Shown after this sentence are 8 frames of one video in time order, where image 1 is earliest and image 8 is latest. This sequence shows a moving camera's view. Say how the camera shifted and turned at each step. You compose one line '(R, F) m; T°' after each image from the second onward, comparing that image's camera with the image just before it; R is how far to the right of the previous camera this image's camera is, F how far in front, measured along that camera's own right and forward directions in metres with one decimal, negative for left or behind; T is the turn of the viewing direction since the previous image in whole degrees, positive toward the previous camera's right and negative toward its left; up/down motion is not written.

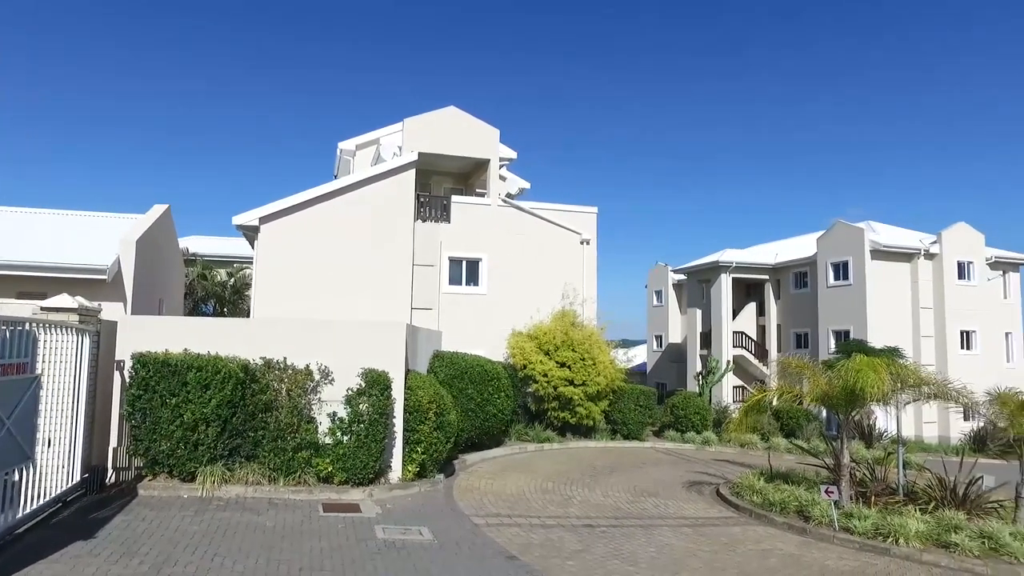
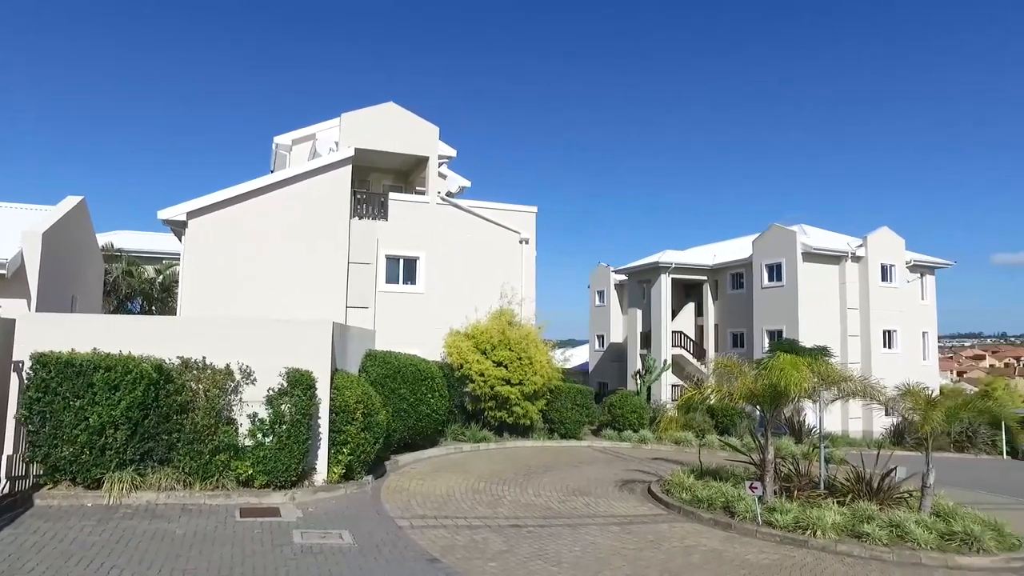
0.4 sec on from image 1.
(+0.2, +0.1) m; +4°
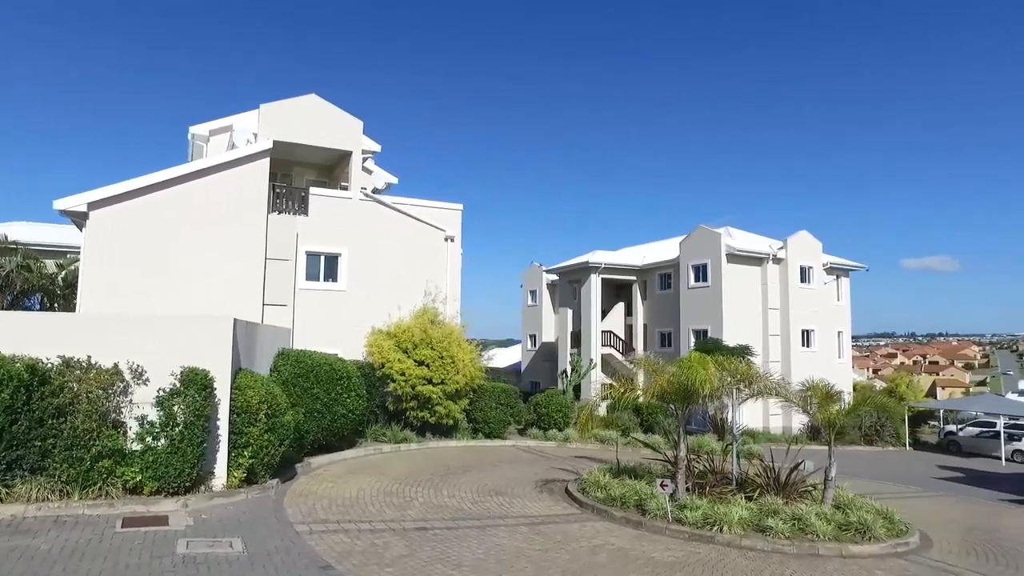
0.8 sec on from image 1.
(+0.4, +0.2) m; +5°
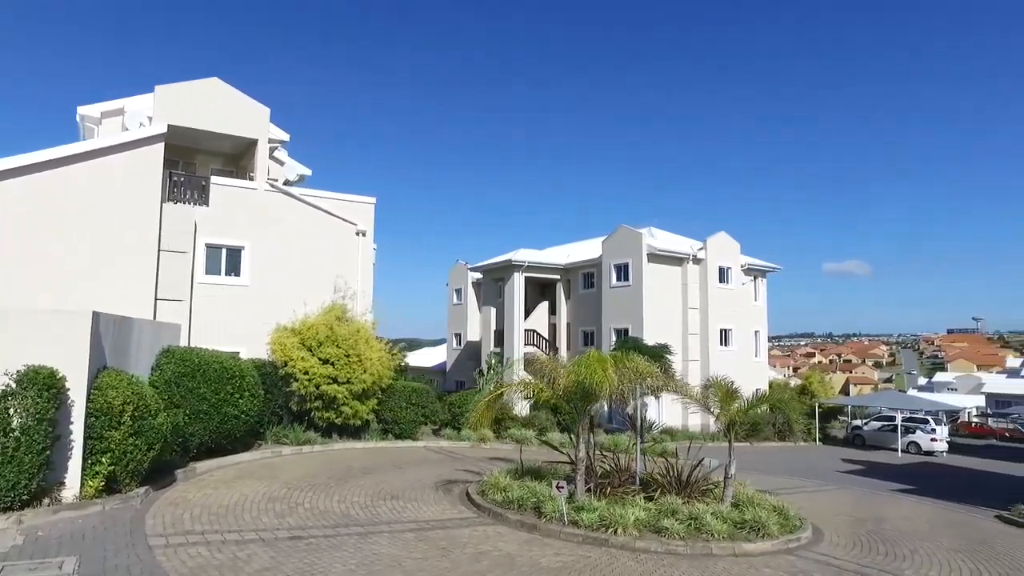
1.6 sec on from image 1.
(+0.6, +0.4) m; +5°
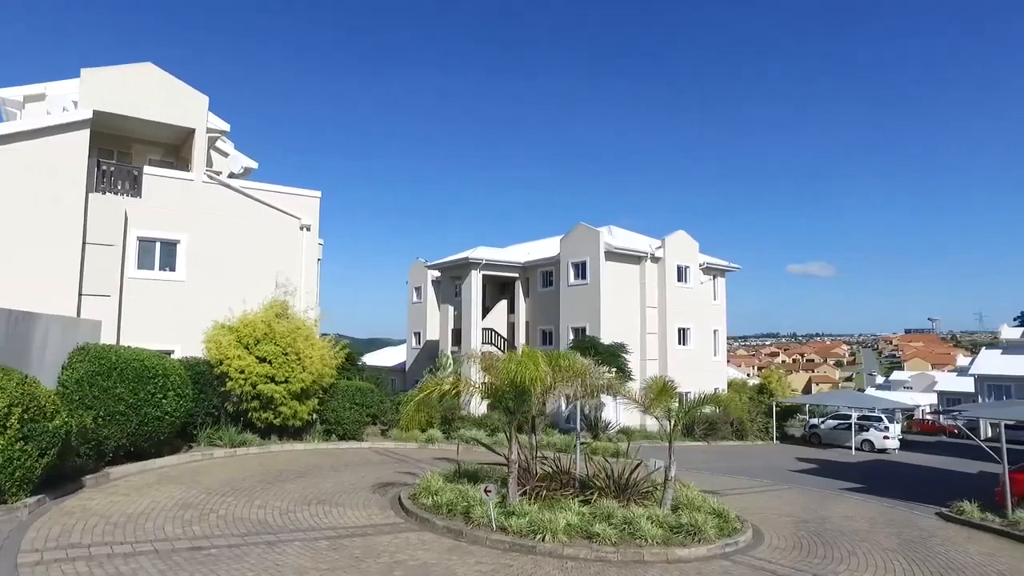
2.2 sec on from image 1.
(+0.6, +0.5) m; +2°
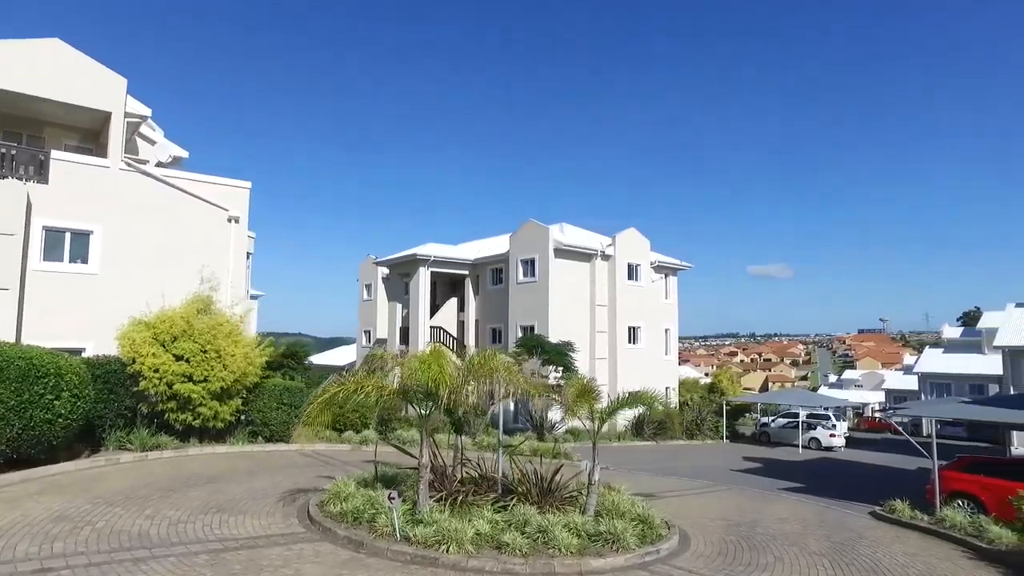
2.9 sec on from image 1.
(+0.7, +0.6) m; +3°
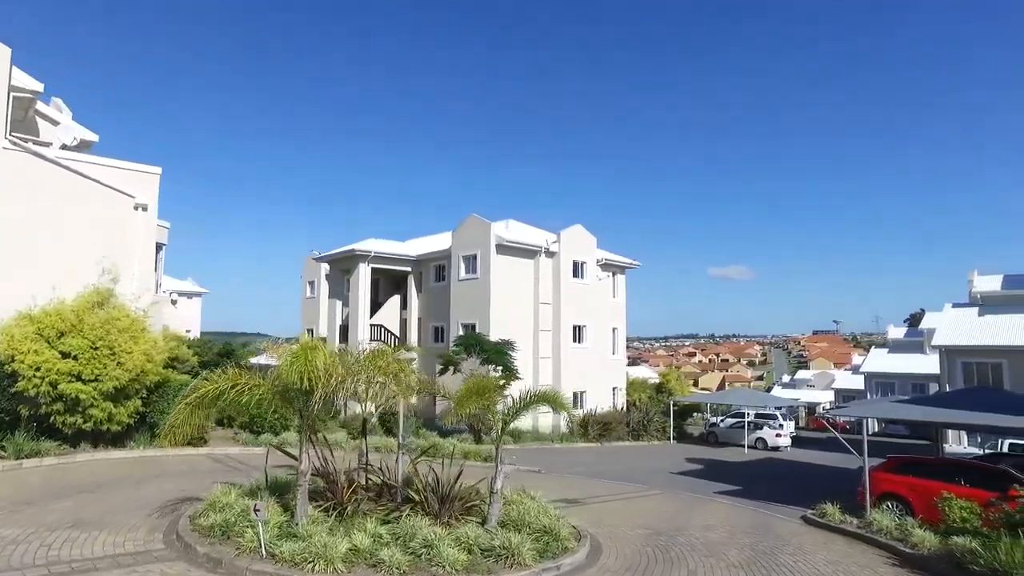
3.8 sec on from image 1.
(+0.9, +0.9) m; +3°
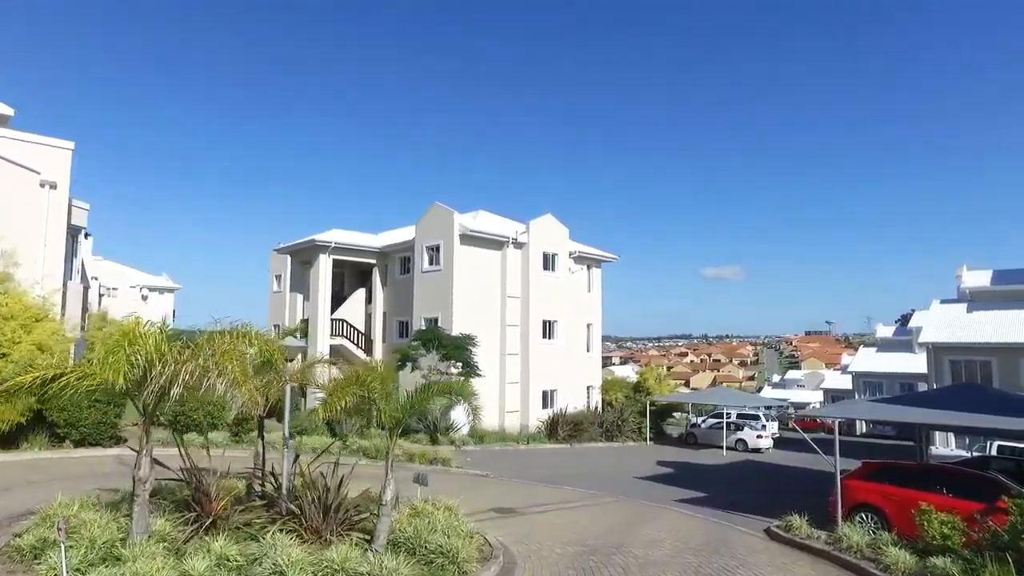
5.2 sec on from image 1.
(+1.2, +1.6) m; 0°
